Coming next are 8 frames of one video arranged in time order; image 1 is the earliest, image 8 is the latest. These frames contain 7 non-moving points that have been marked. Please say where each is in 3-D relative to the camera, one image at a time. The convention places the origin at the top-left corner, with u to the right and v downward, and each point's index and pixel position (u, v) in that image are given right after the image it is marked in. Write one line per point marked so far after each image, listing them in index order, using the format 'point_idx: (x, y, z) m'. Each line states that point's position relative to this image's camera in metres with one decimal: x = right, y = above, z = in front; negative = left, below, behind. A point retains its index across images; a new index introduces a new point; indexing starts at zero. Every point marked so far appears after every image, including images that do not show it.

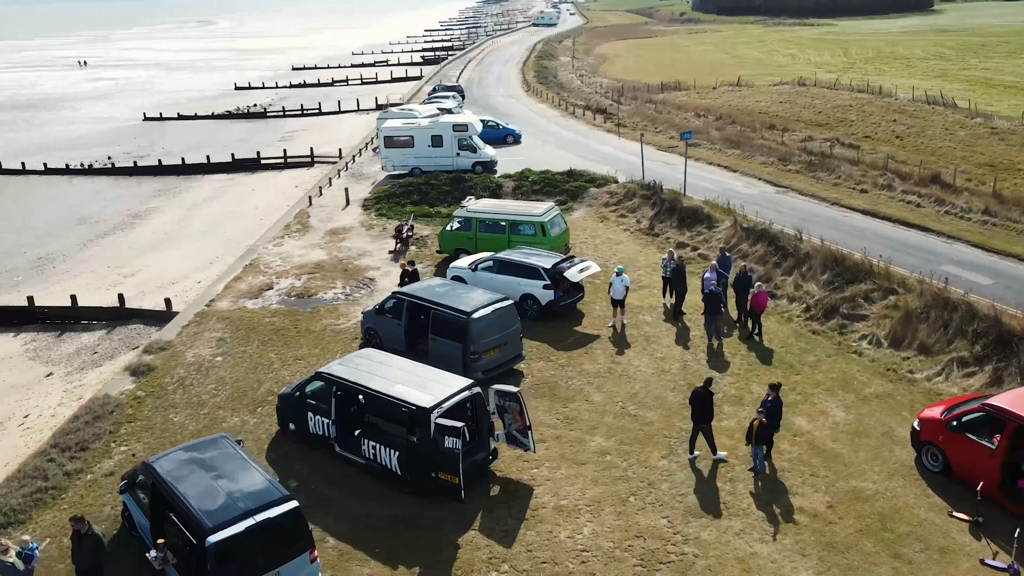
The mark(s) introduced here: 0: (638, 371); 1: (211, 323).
0: (+2.1, -1.4, +14.6) m
1: (-6.2, -0.7, +17.5) m
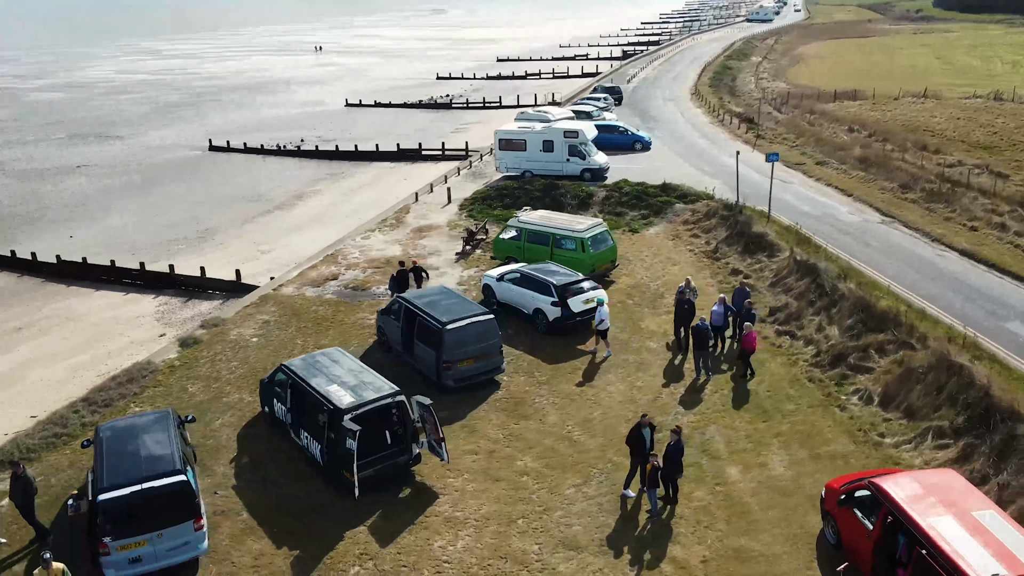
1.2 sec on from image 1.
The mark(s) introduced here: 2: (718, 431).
0: (+1.6, -1.9, +14.7) m
1: (-5.7, -0.4, +19.6) m
2: (+3.3, -2.3, +13.5) m
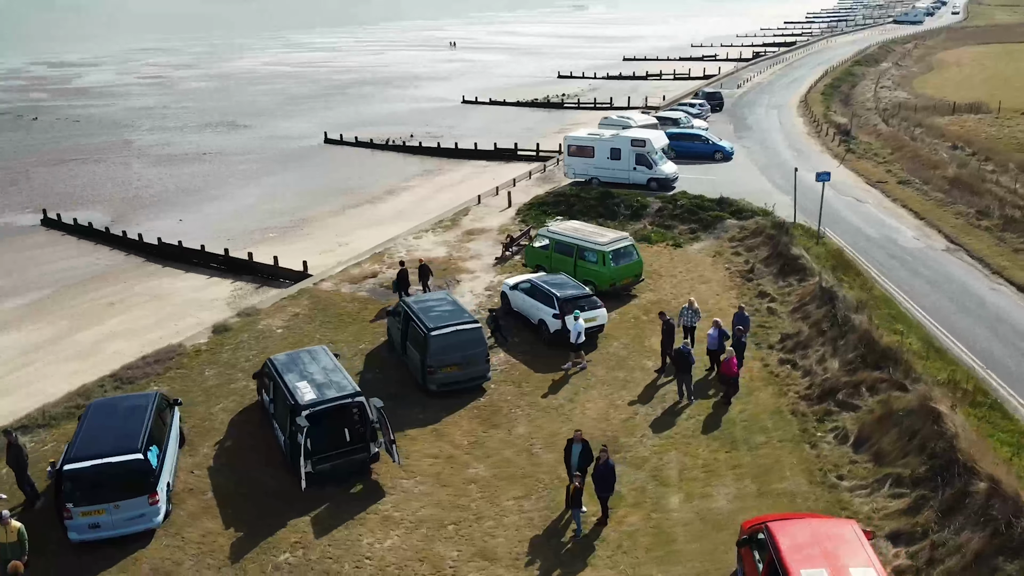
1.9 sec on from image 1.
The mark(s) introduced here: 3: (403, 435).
0: (+1.2, -2.2, +14.9) m
1: (-5.1, -0.3, +20.8) m
2: (+2.6, -2.7, +13.4) m
3: (-1.9, -2.5, +14.4) m
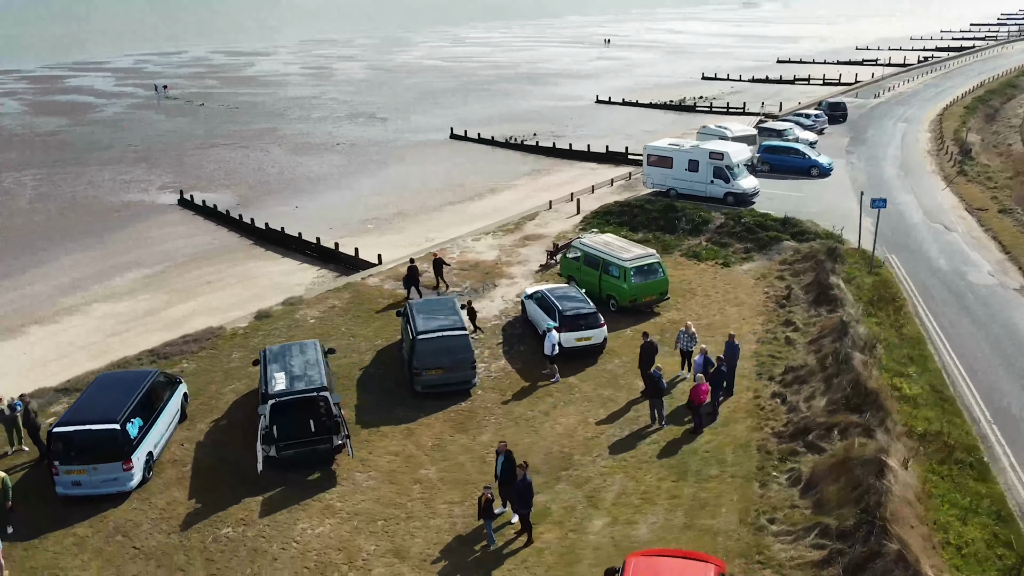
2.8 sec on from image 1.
0: (+0.7, -2.5, +15.2) m
1: (-4.3, -0.1, +22.1) m
2: (+1.7, -3.1, +13.5) m
3: (-2.5, -2.6, +15.3) m
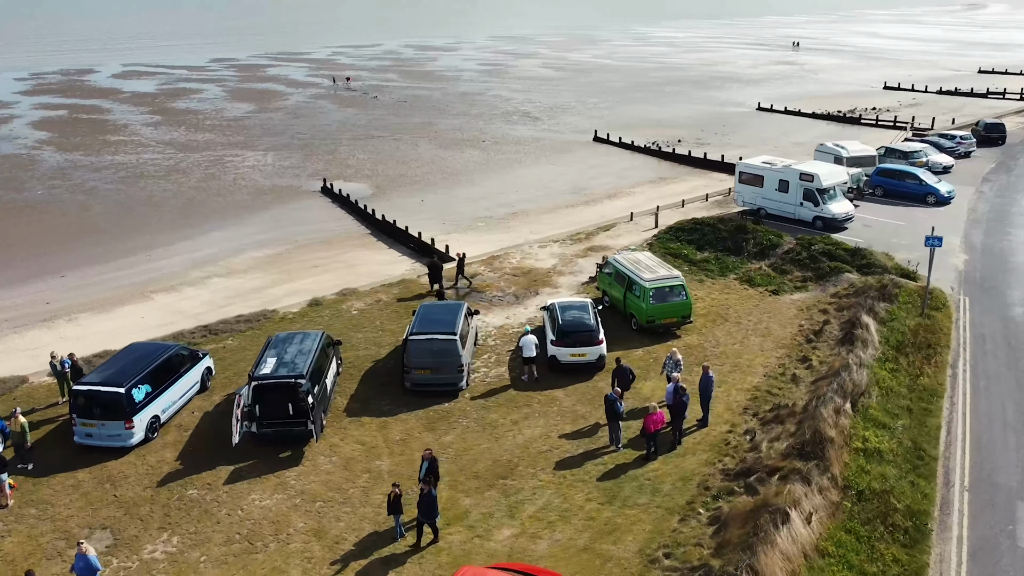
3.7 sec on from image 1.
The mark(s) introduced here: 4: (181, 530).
0: (0.0, -2.8, +15.8) m
1: (-3.2, 0.0, +23.6) m
2: (+0.6, -3.4, +13.9) m
3: (-3.0, -2.6, +16.6) m
4: (-5.2, -3.8, +13.4) m
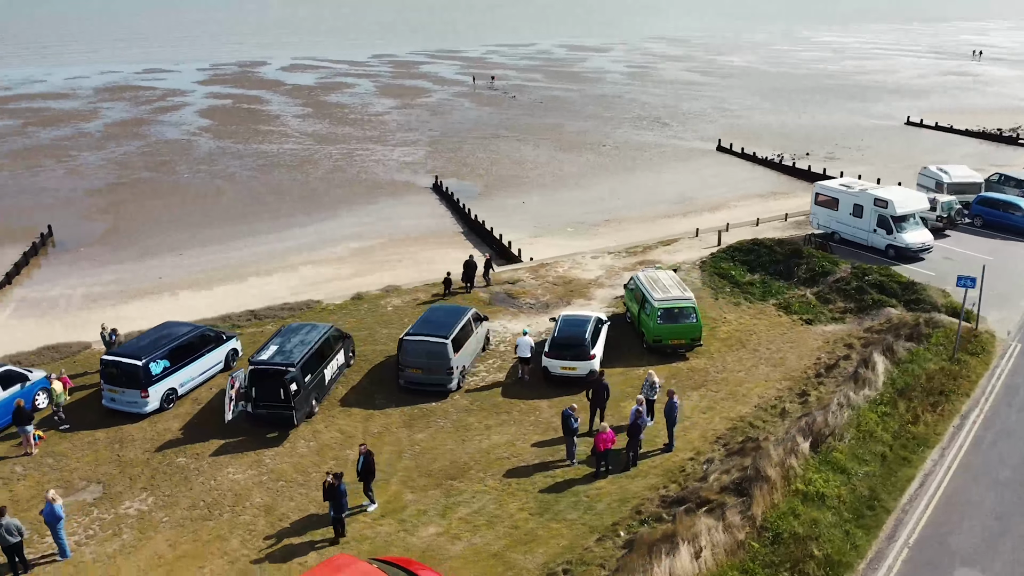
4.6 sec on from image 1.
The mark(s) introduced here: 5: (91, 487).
0: (-0.6, -3.0, +16.5) m
1: (-2.2, 0.0, +24.7) m
2: (-0.4, -3.6, +14.5) m
3: (-3.5, -2.6, +17.8) m
4: (-6.3, -3.6, +15.0) m
5: (-7.5, -3.6, +15.2) m
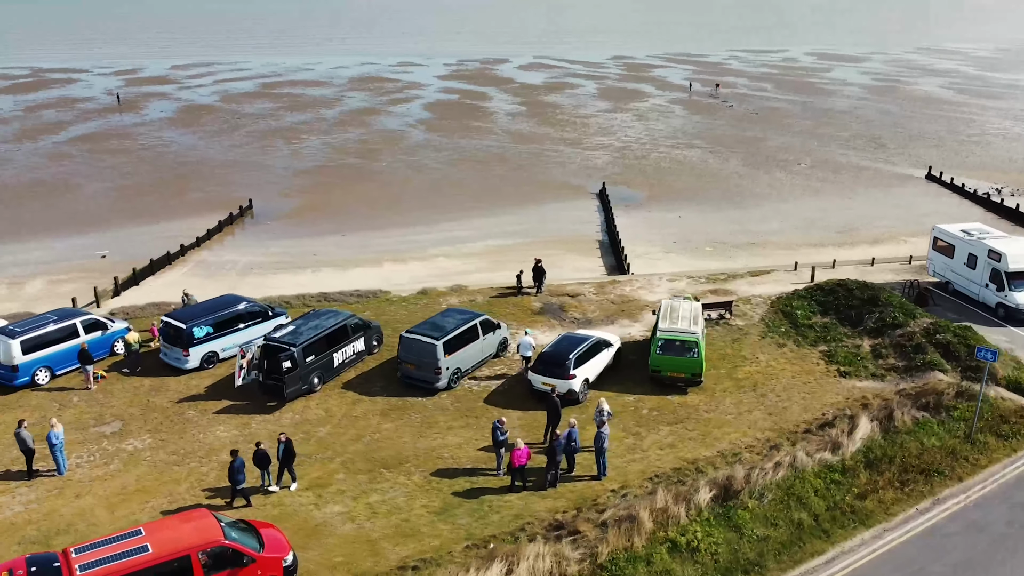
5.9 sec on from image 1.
0: (-1.6, -3.1, +17.6) m
1: (-0.4, -0.2, +25.9) m
2: (-2.1, -3.8, +15.7) m
3: (-3.9, -2.4, +19.7) m
4: (-7.5, -3.1, +17.9) m
5: (-8.6, -2.9, +18.4) m
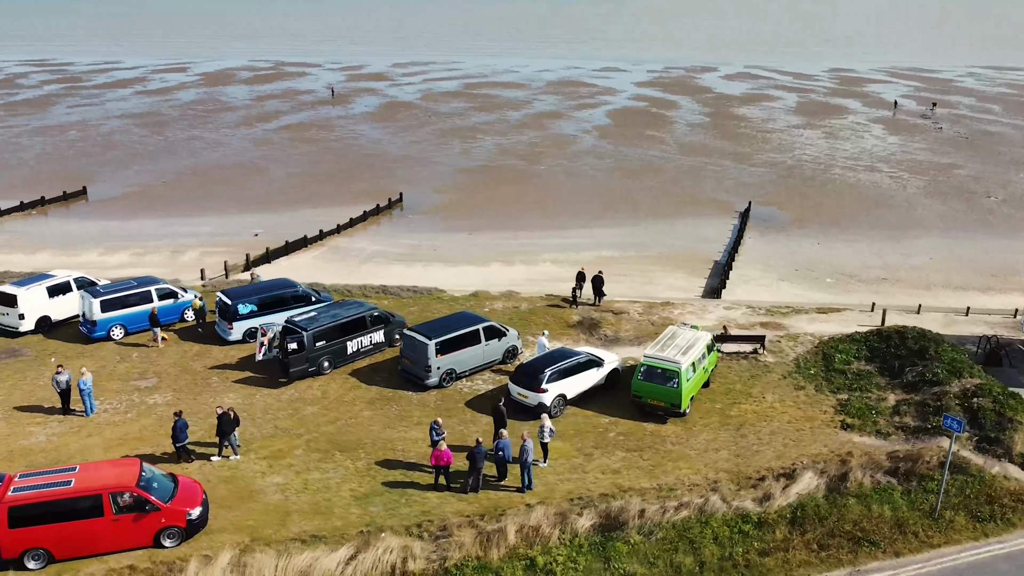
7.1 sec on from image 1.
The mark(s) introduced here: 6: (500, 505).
0: (-2.5, -3.2, +18.8) m
1: (+1.1, -0.5, +26.5) m
2: (-3.5, -3.8, +17.1) m
3: (-4.1, -2.3, +21.4) m
4: (-8.1, -2.6, +20.5) m
5: (-9.0, -2.3, +21.3) m
6: (-0.3, -4.1, +16.0) m
